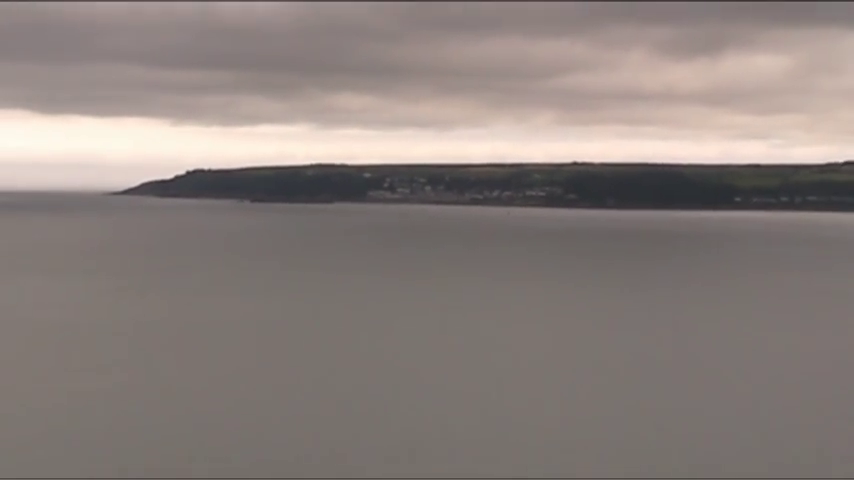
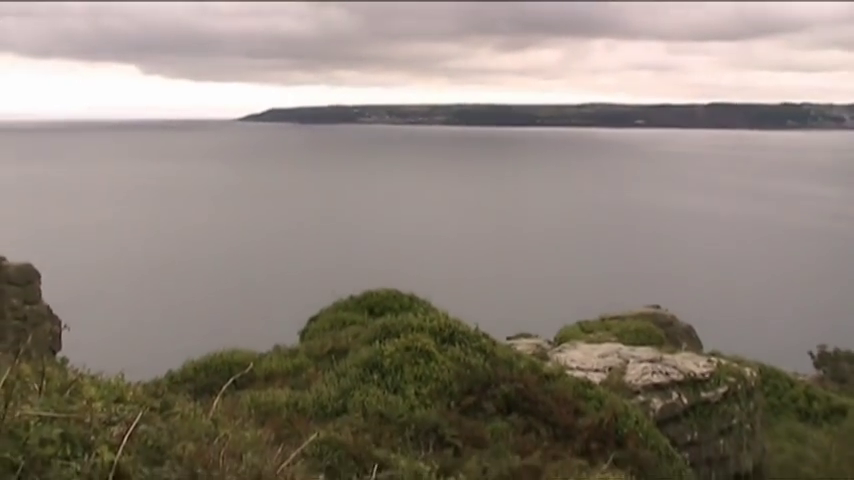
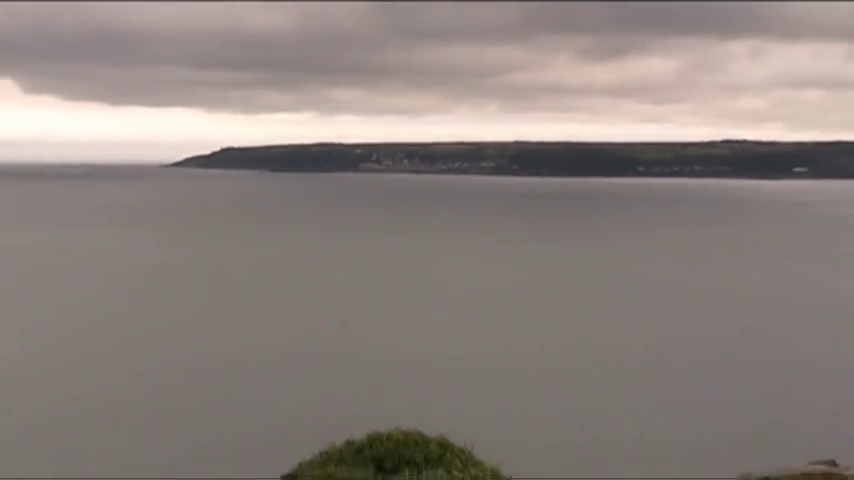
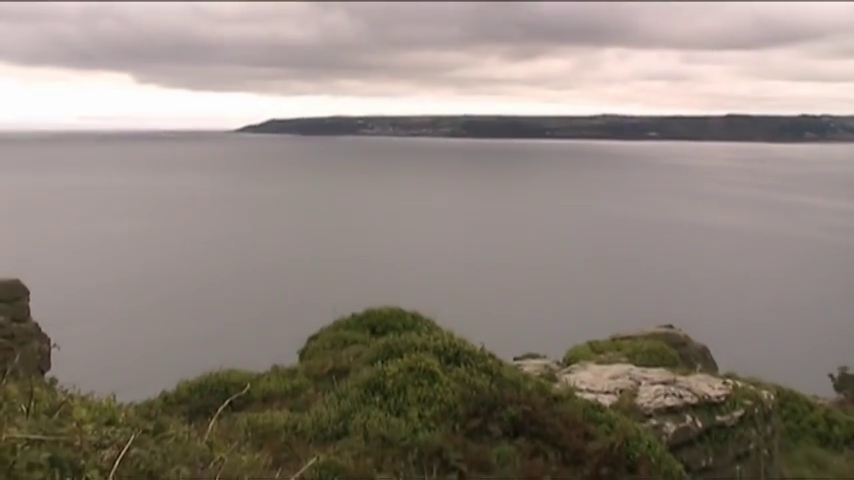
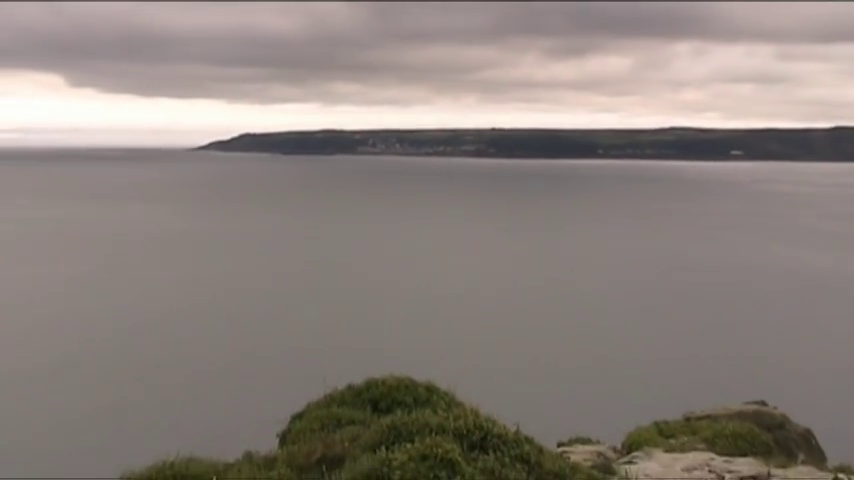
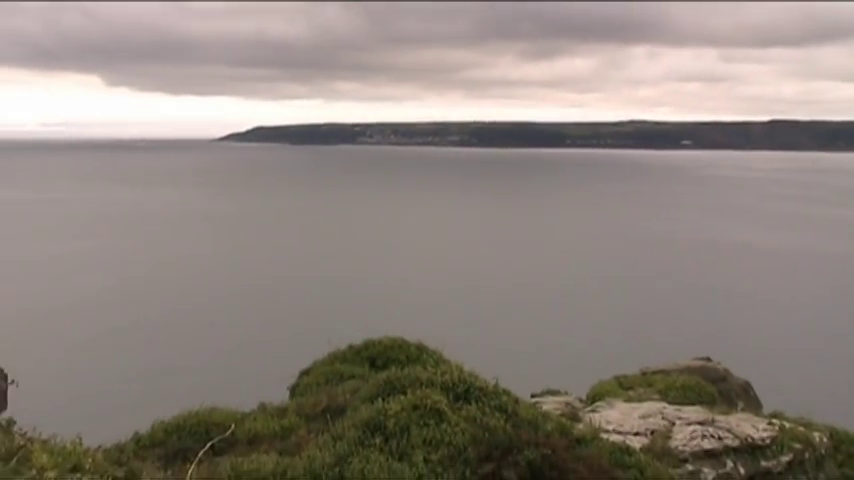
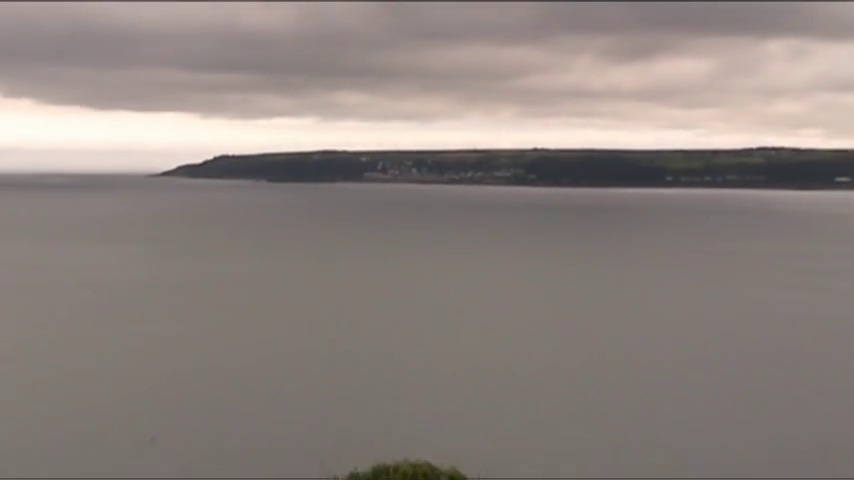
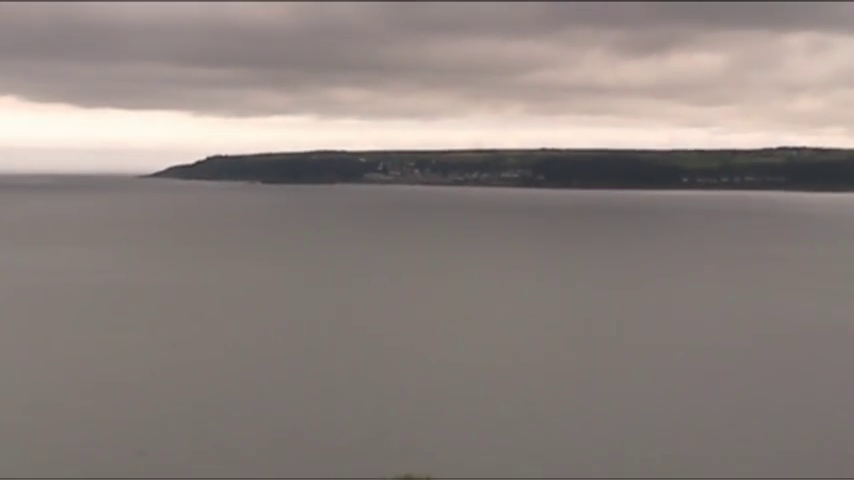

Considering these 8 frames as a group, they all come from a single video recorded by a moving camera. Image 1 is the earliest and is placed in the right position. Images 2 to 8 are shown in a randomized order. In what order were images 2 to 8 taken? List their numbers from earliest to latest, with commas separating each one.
8, 7, 3, 5, 6, 4, 2
